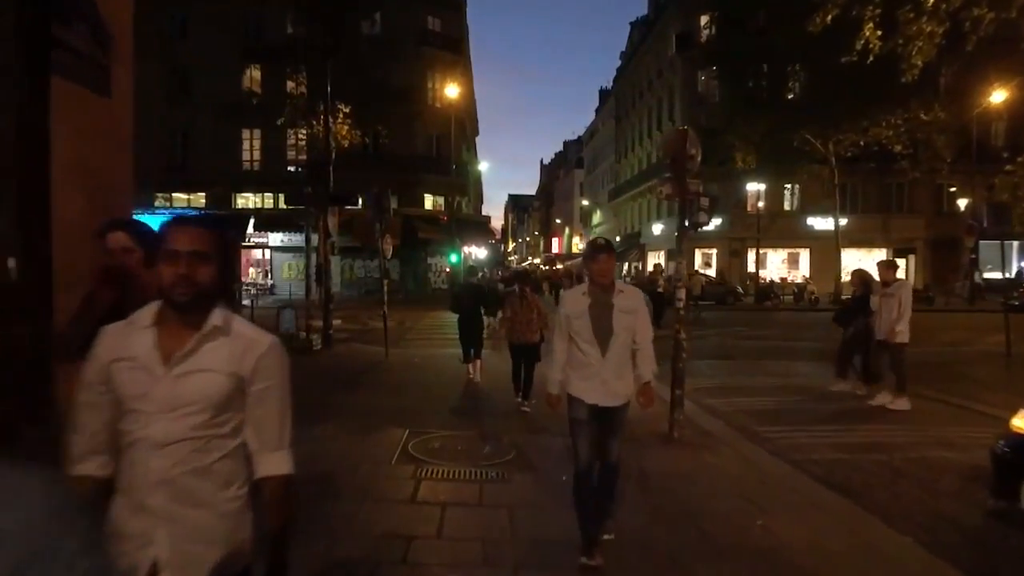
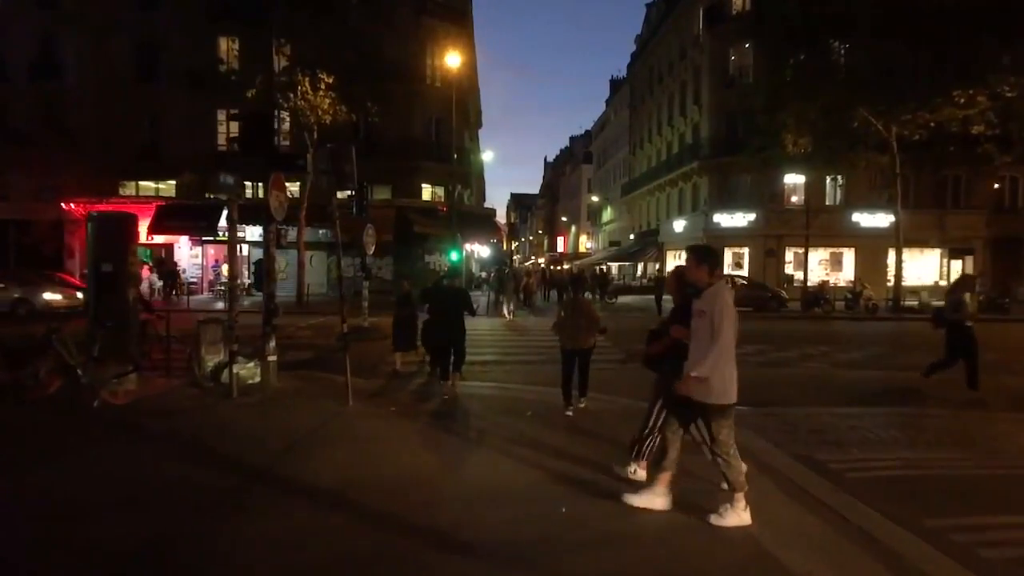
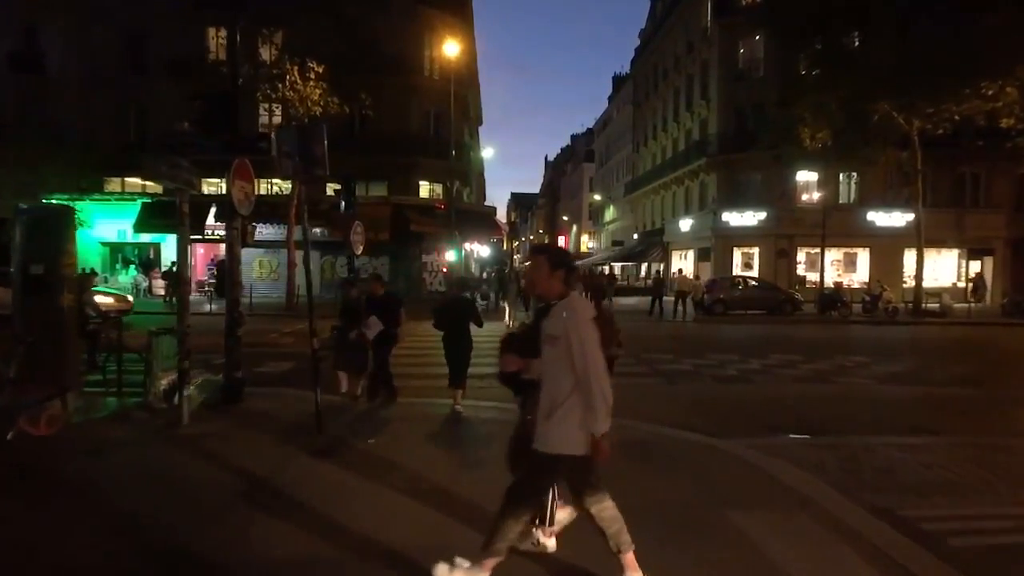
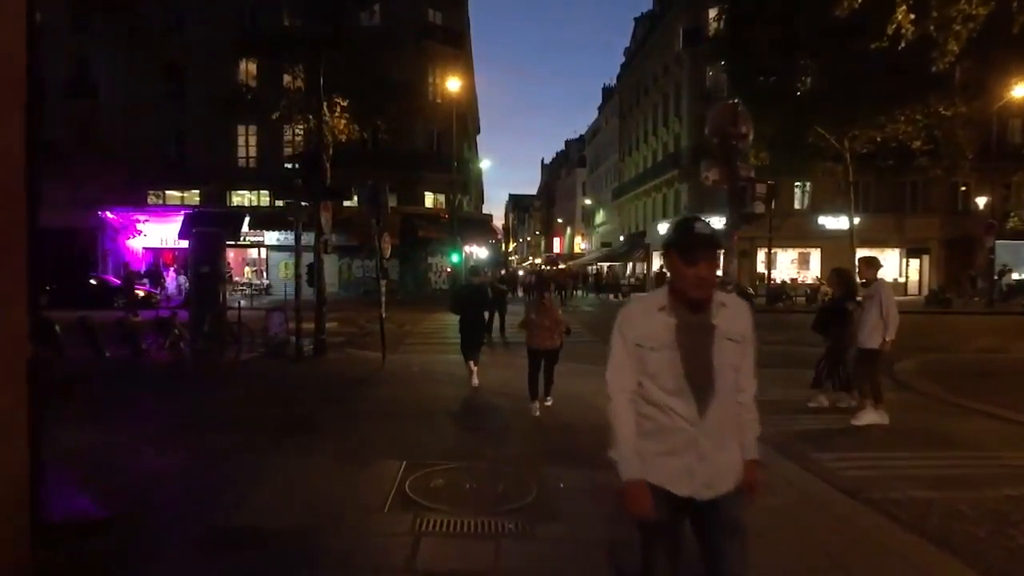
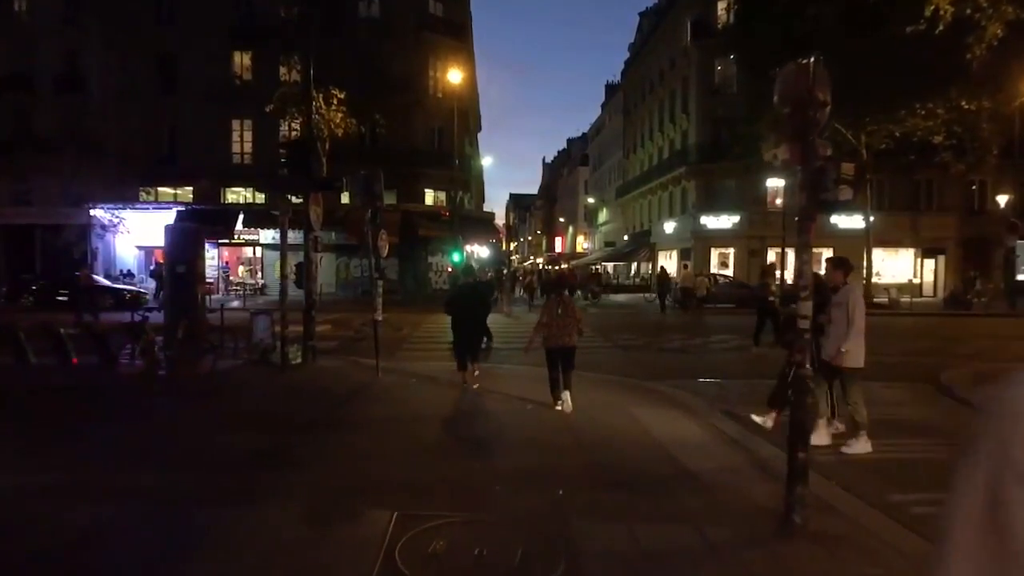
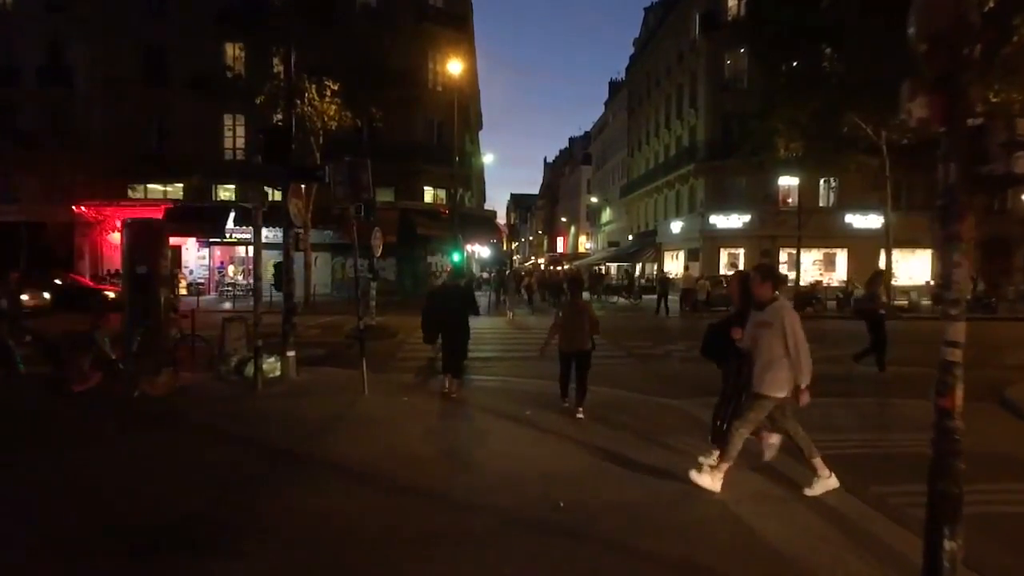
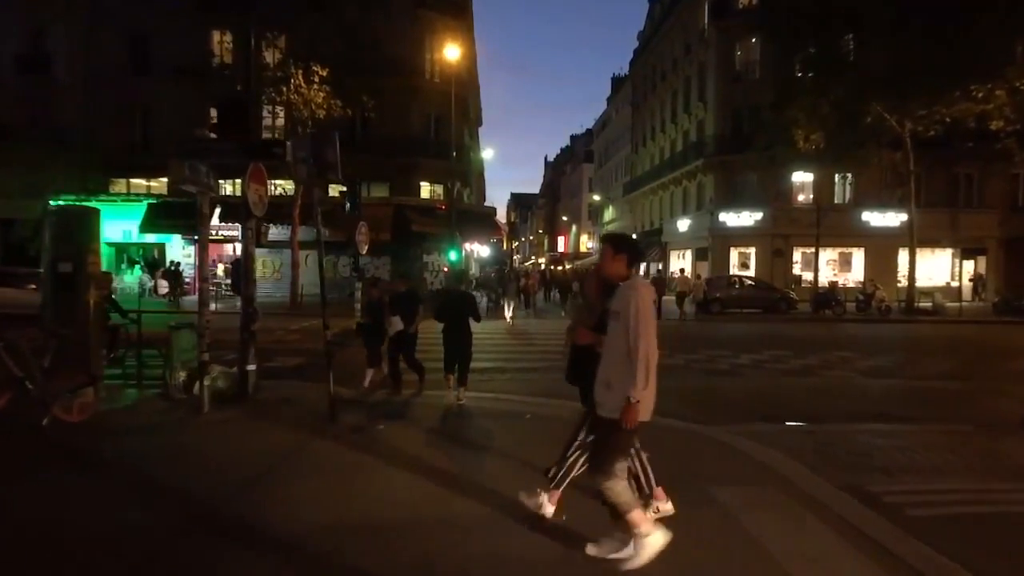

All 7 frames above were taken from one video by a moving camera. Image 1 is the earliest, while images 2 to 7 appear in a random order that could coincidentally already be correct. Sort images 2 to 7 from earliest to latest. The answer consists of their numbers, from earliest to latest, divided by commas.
4, 5, 6, 2, 7, 3
